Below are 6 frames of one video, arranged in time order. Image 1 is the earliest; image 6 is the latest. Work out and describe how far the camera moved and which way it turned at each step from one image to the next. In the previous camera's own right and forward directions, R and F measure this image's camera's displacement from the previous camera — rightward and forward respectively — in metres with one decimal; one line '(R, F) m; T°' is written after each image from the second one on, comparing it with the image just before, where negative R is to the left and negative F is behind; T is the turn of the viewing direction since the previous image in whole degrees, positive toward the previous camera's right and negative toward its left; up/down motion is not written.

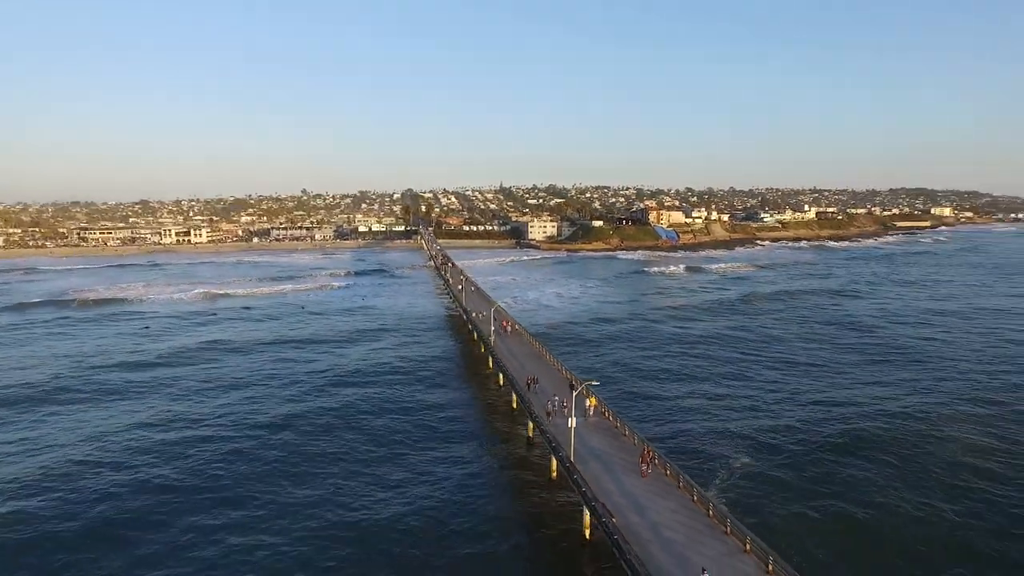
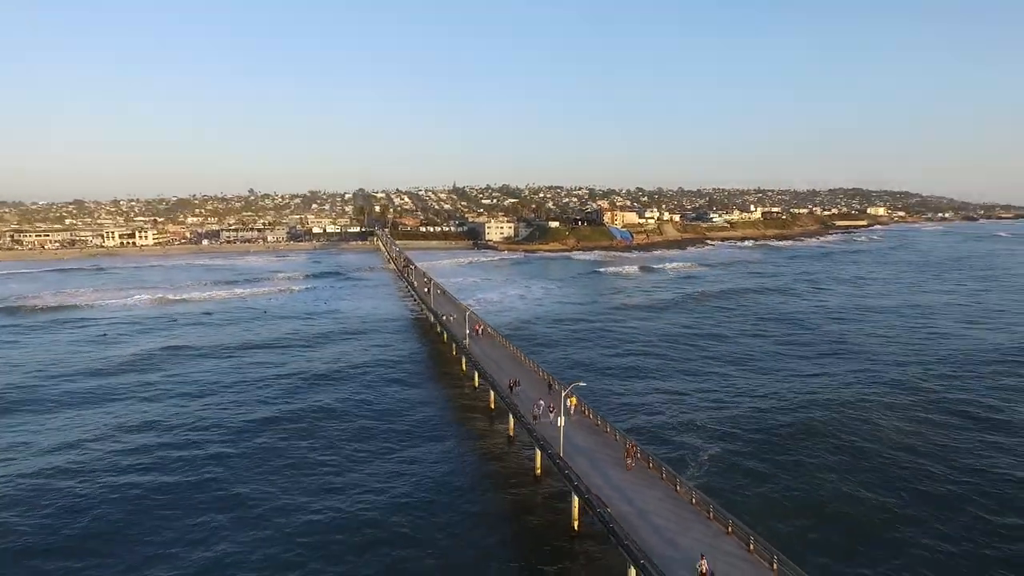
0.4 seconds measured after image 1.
(+4.6, +11.3) m; -22°
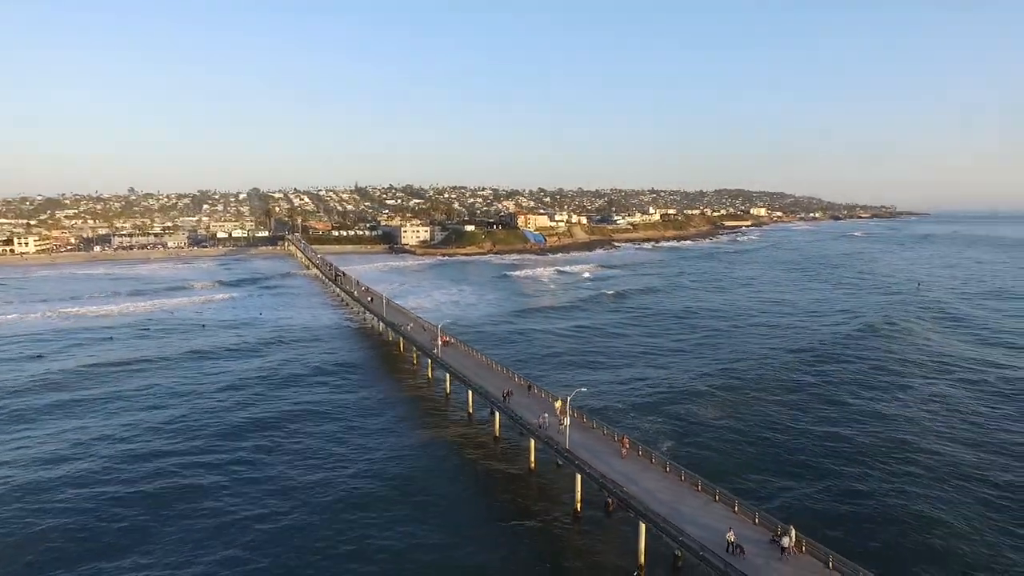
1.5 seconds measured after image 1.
(-2.4, -1.9) m; +9°
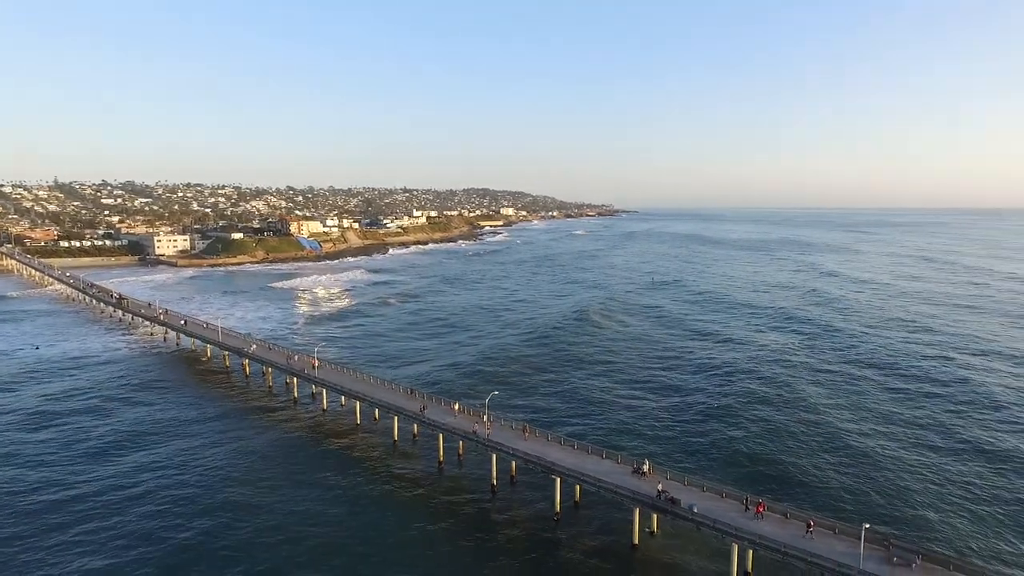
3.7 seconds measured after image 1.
(-4.7, -3.1) m; +22°
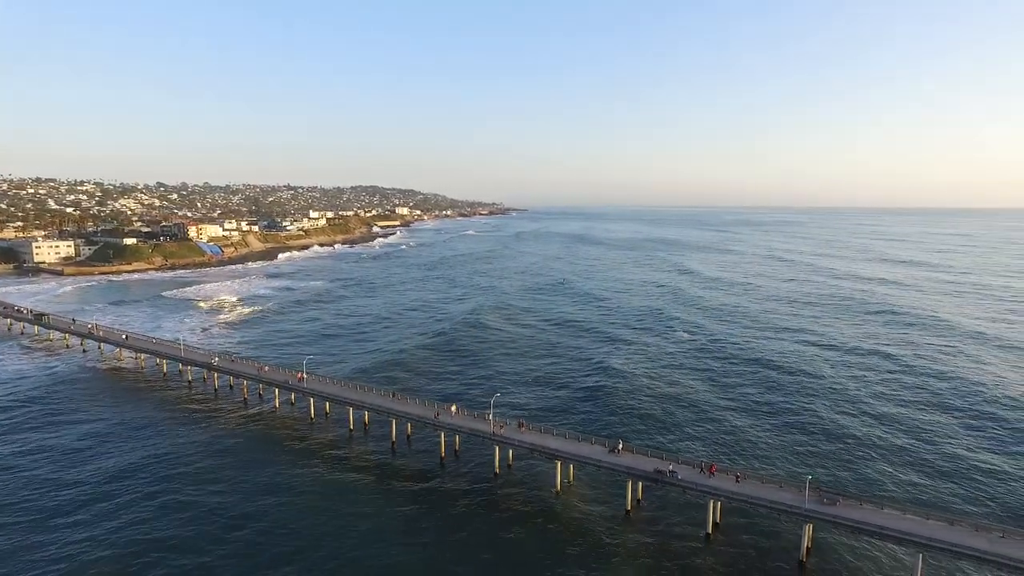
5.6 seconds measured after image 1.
(-3.6, -3.0) m; +10°
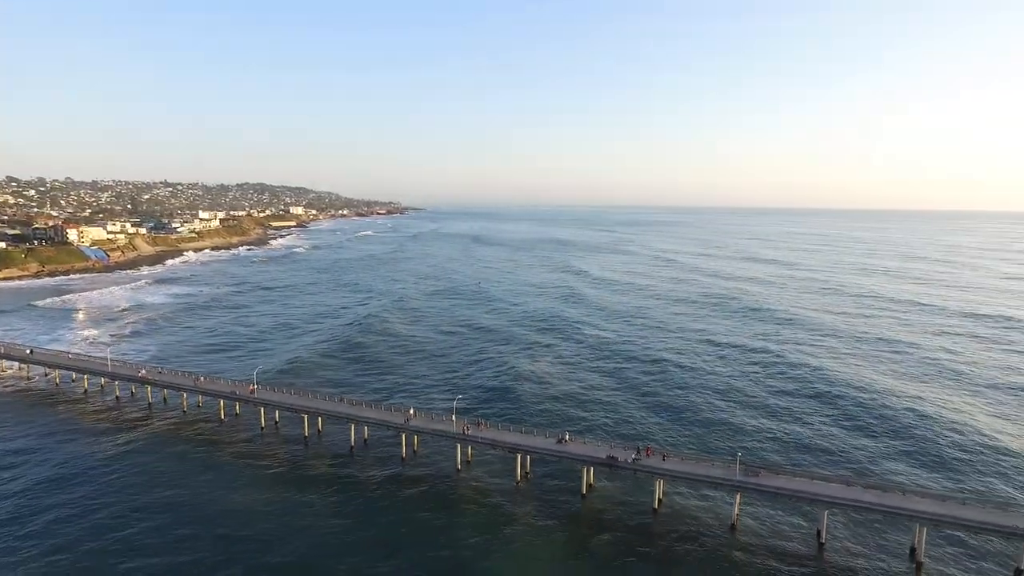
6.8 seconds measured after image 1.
(-2.1, -1.7) m; +9°
